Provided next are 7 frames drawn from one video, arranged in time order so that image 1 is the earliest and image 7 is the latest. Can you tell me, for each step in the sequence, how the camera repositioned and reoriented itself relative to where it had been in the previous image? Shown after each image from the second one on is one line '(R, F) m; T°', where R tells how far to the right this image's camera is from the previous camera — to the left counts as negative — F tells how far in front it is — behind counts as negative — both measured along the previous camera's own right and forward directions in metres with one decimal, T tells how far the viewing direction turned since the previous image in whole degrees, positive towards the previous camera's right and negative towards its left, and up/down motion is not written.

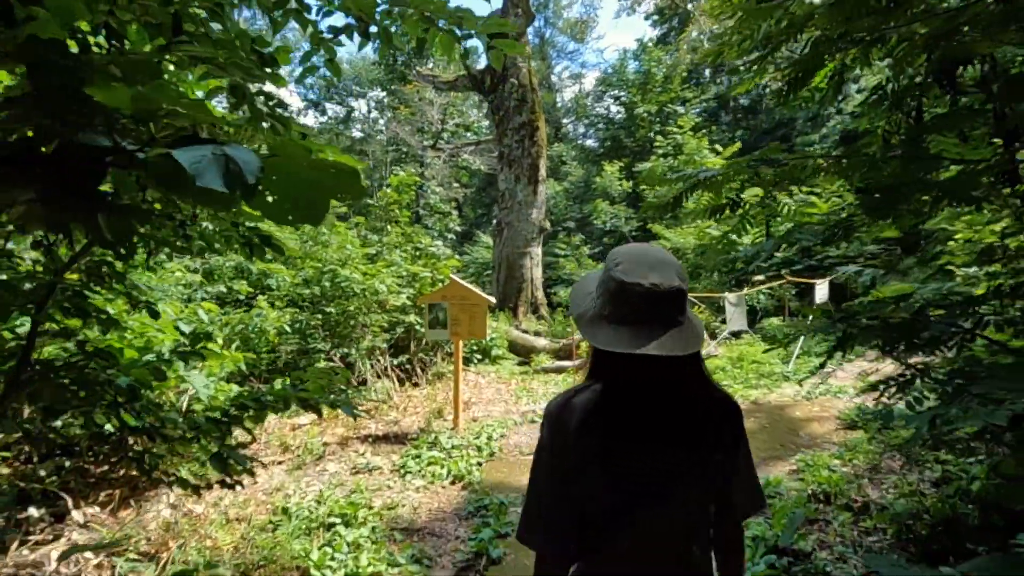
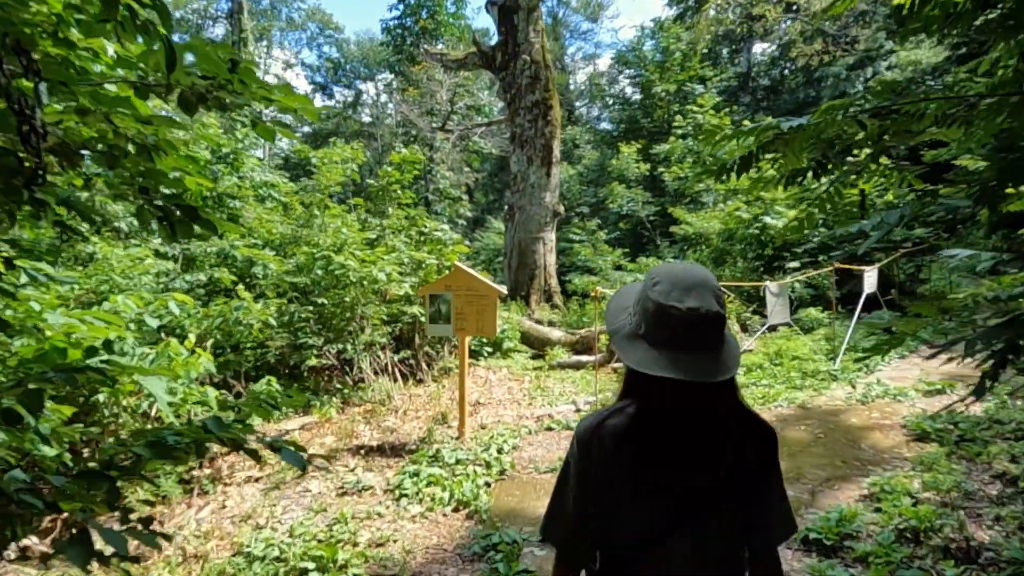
(0.0, +0.7) m; -1°
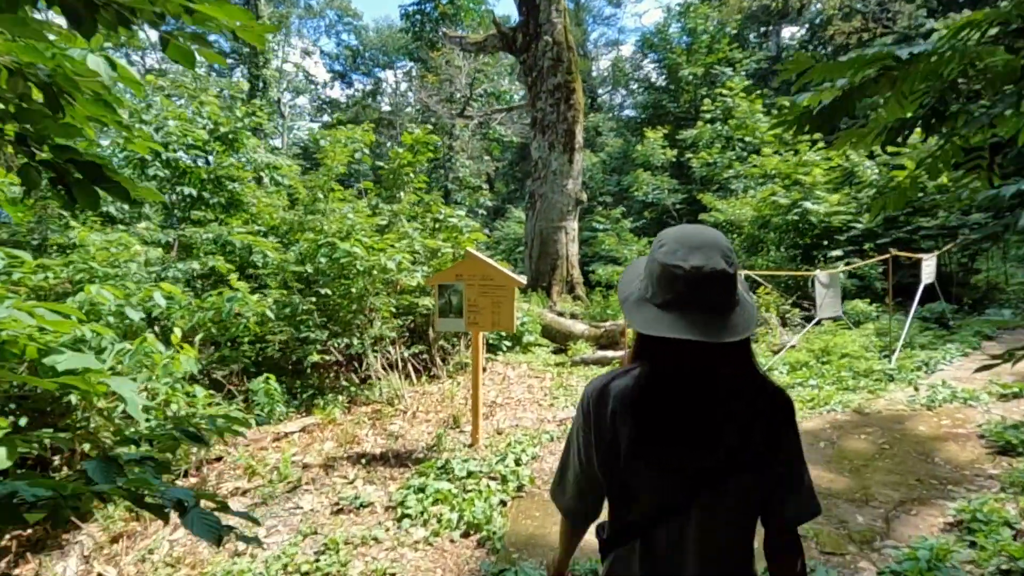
(0.0, +0.5) m; -2°
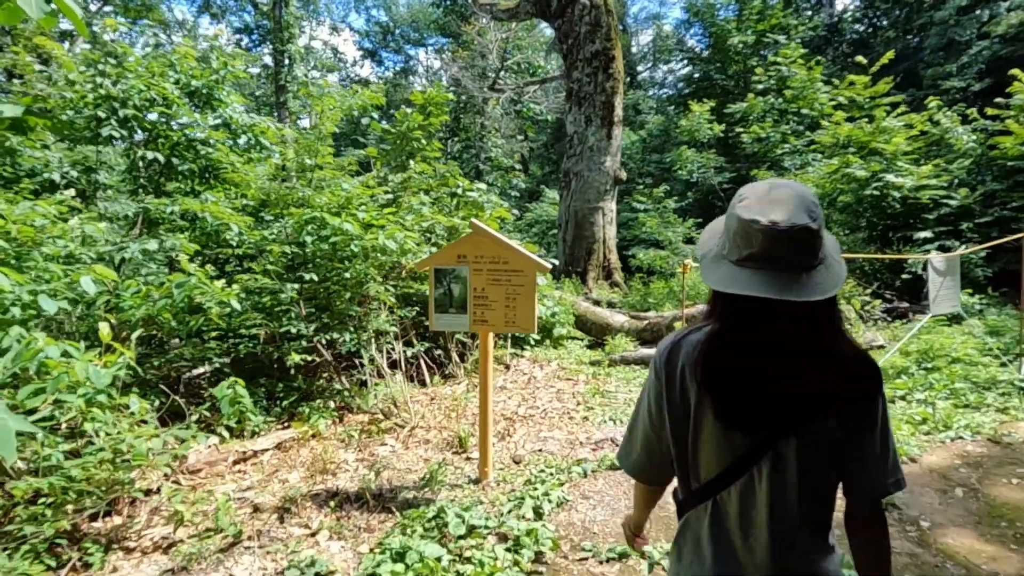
(+0.1, +1.1) m; -3°
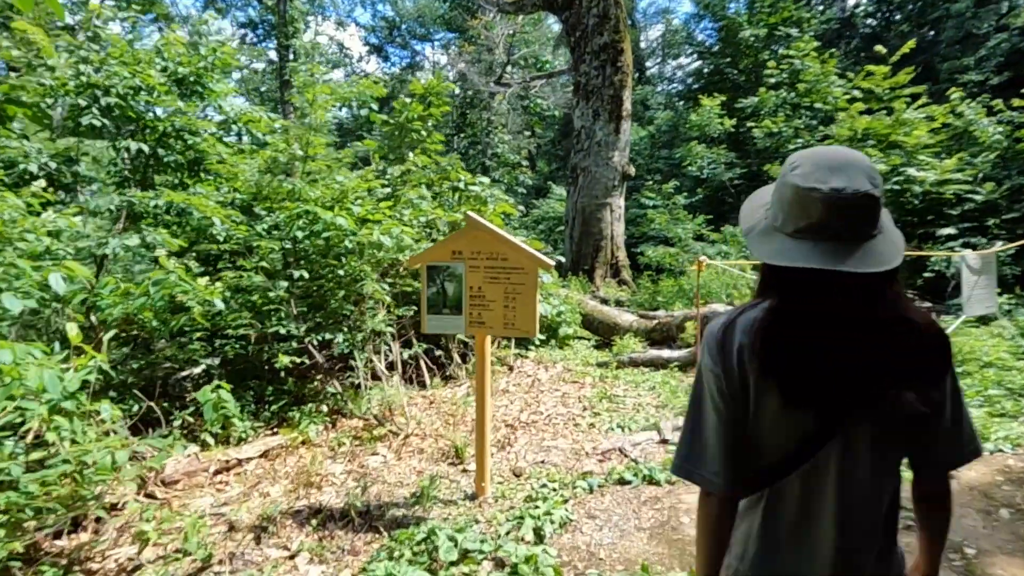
(0.0, +0.3) m; -1°
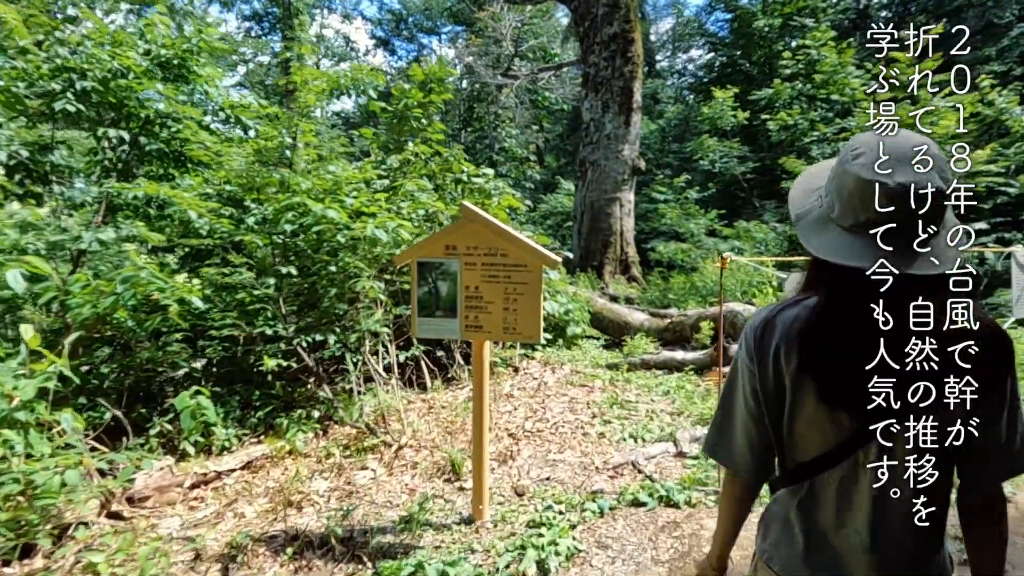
(0.0, +0.3) m; -1°
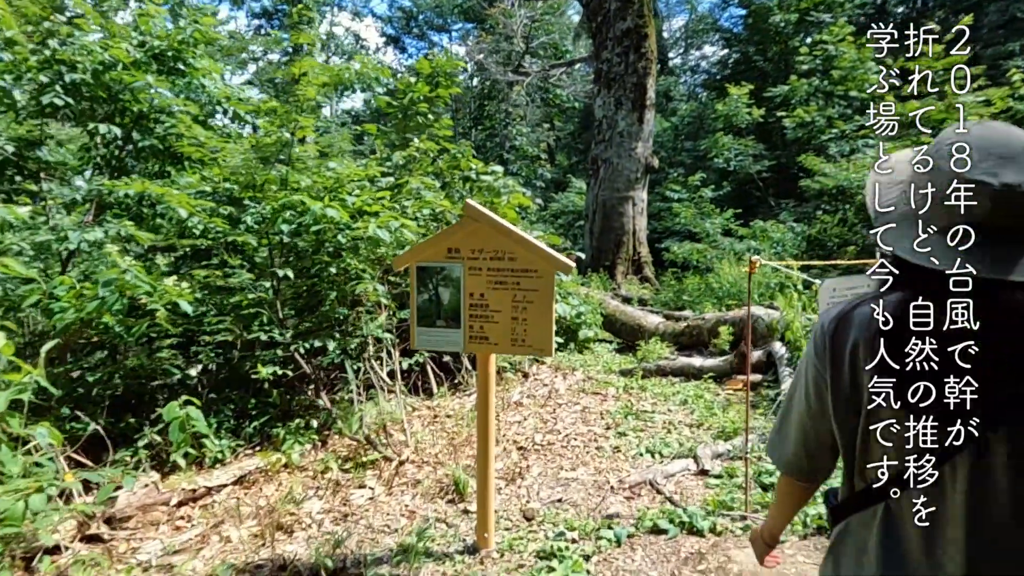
(0.0, +0.2) m; -1°
